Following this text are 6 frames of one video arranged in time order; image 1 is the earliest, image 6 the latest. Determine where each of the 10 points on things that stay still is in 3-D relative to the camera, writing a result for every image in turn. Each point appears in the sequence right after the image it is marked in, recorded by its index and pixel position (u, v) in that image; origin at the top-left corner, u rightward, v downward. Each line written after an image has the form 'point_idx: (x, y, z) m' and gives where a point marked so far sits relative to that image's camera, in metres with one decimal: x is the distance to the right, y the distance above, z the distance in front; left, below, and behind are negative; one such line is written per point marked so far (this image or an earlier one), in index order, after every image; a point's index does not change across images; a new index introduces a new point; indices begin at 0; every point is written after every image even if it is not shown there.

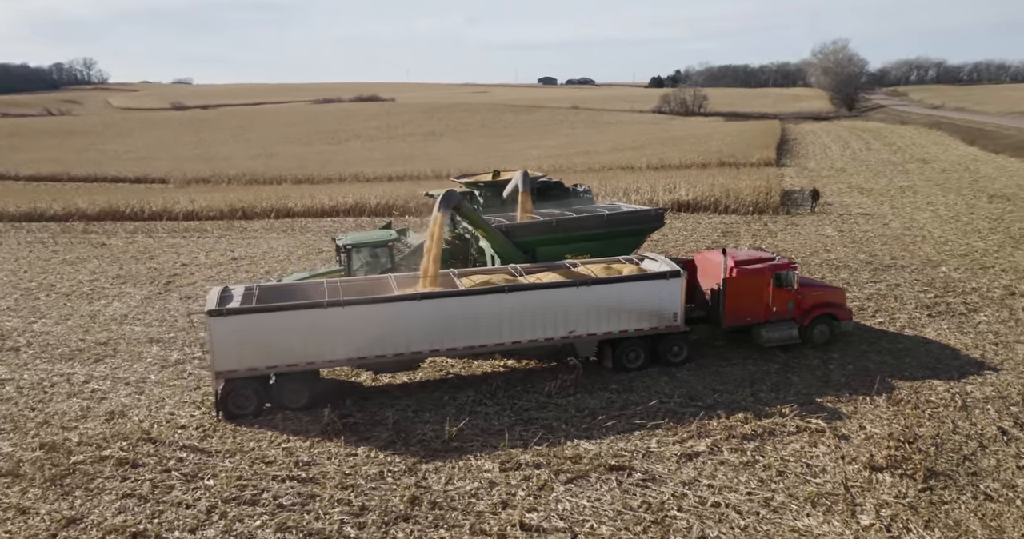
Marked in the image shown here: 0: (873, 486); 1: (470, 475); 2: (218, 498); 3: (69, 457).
0: (+3.7, -2.2, +7.5) m
1: (-0.4, -2.2, +7.9) m
2: (-3.0, -2.3, +7.6) m
3: (-5.0, -2.1, +8.5) m
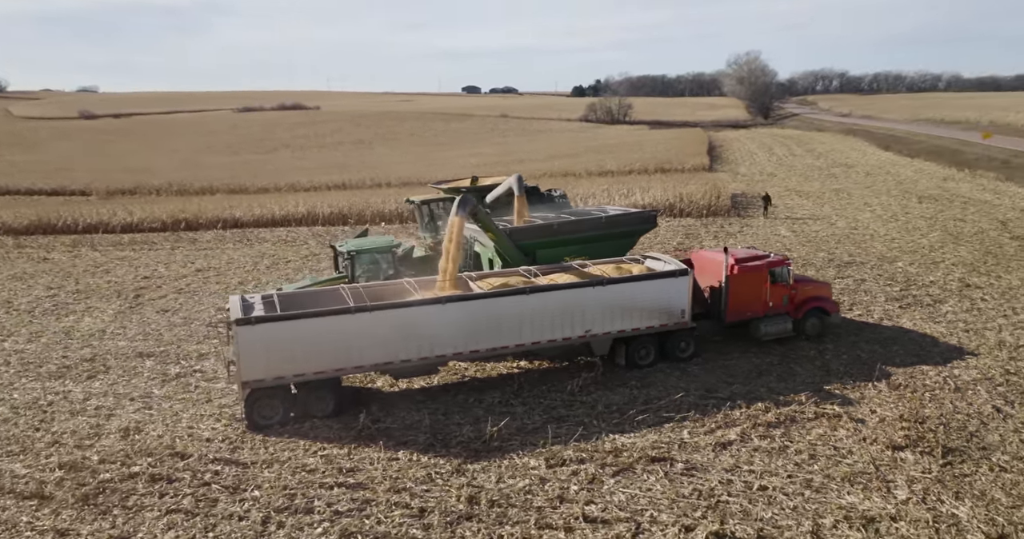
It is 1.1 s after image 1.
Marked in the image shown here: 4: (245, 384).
0: (+4.2, -2.1, +8.1) m
1: (+0.1, -2.2, +8.0) m
2: (-2.4, -2.4, +7.5) m
3: (-4.5, -2.3, +8.1) m
4: (-3.2, -1.4, +8.9) m
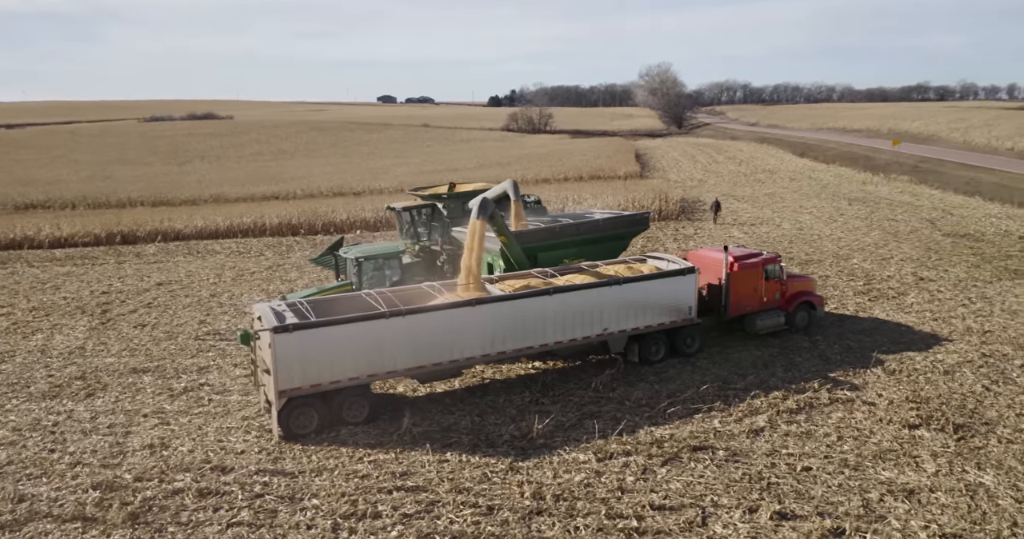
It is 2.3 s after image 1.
0: (+4.8, -2.0, +8.7) m
1: (+0.7, -2.2, +8.2) m
2: (-1.7, -2.4, +7.4) m
3: (-3.9, -2.4, +7.8) m
4: (-2.7, -1.5, +8.8) m
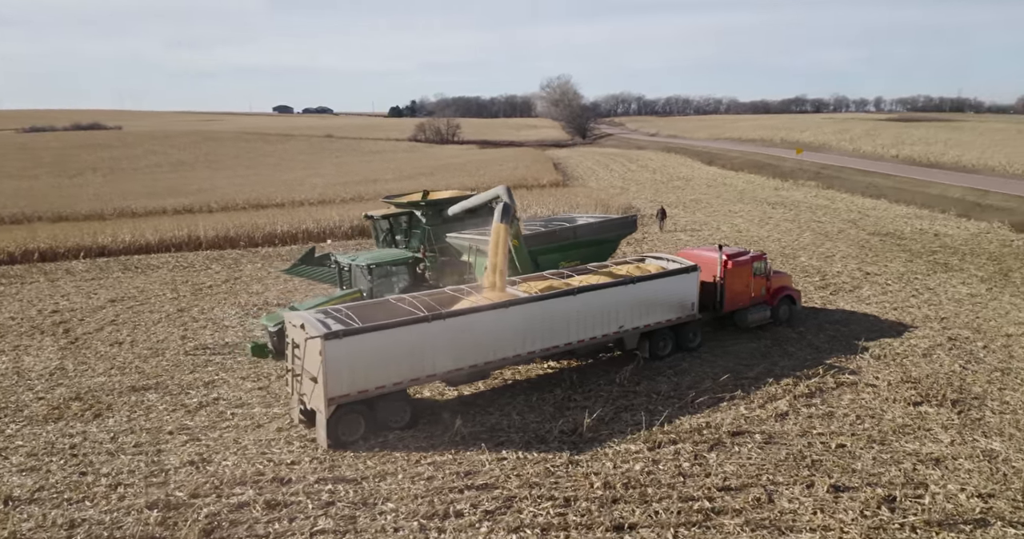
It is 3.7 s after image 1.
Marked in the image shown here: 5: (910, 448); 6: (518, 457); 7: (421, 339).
0: (+5.3, -1.9, +9.6) m
1: (+1.4, -2.2, +8.5) m
2: (-0.9, -2.5, +7.4) m
3: (-3.2, -2.4, +7.5) m
4: (-2.1, -1.5, +8.7) m
5: (+4.7, -2.1, +8.7) m
6: (+0.1, -2.2, +8.5) m
7: (-1.1, -0.9, +9.2) m
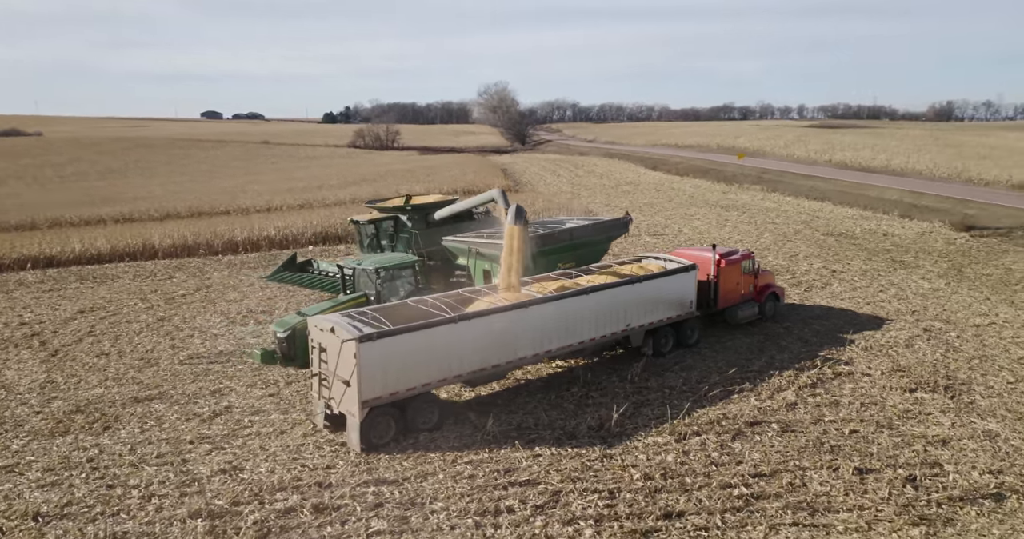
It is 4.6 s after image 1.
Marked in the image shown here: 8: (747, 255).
0: (+5.6, -1.8, +10.2) m
1: (+1.8, -2.1, +8.8) m
2: (-0.4, -2.5, +7.5) m
3: (-2.6, -2.5, +7.4) m
4: (-1.7, -1.6, +8.6) m
5: (+5.0, -2.0, +9.2) m
6: (+0.5, -2.2, +8.7) m
7: (-0.8, -0.9, +9.3) m
8: (+4.3, +0.3, +13.5) m
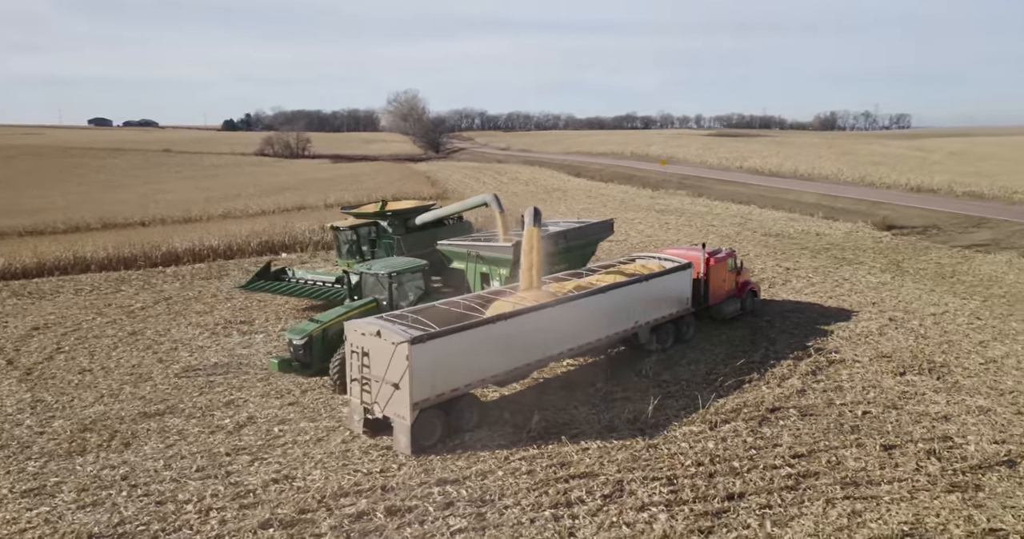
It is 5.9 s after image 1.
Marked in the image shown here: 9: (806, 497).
0: (+6.0, -1.7, +11.0) m
1: (+2.3, -2.1, +9.2) m
2: (+0.3, -2.4, +7.6) m
3: (-1.9, -2.5, +7.3) m
4: (-1.1, -1.6, +8.6) m
5: (+5.5, -1.9, +10.0) m
6: (+1.1, -2.1, +9.0) m
7: (-0.3, -0.9, +9.4) m
8: (+4.2, +0.3, +14.2) m
9: (+3.1, -2.4, +7.8) m
